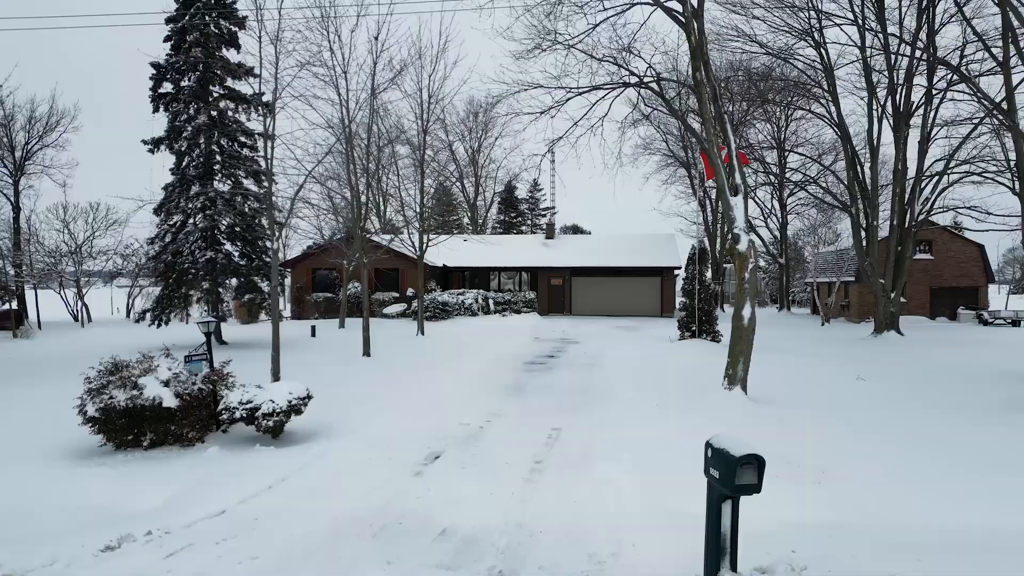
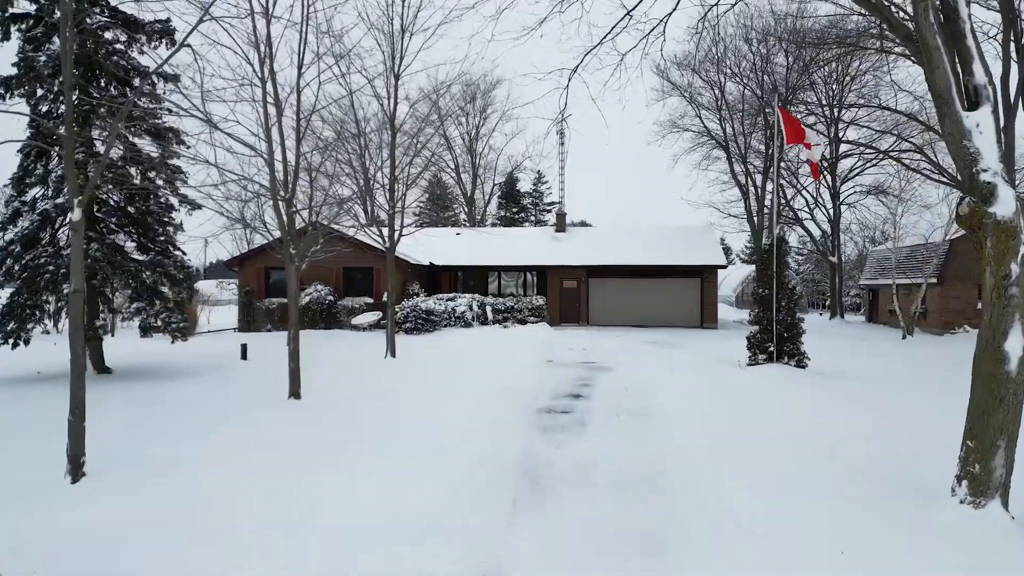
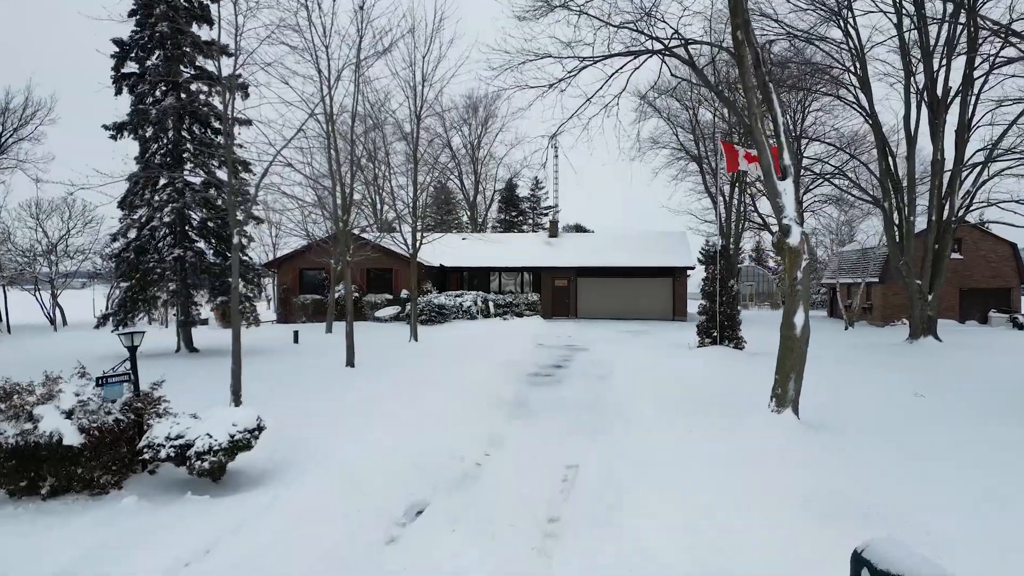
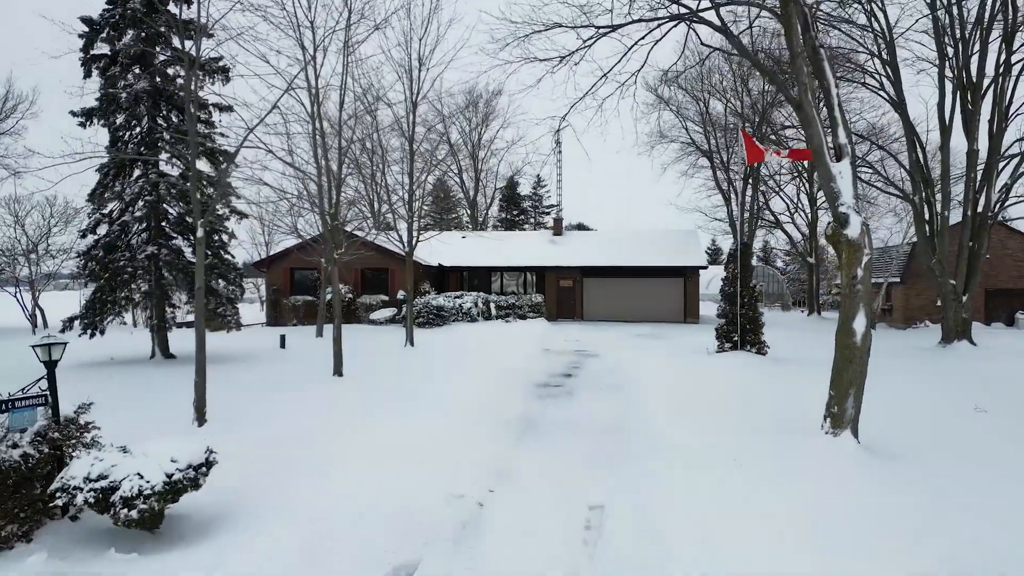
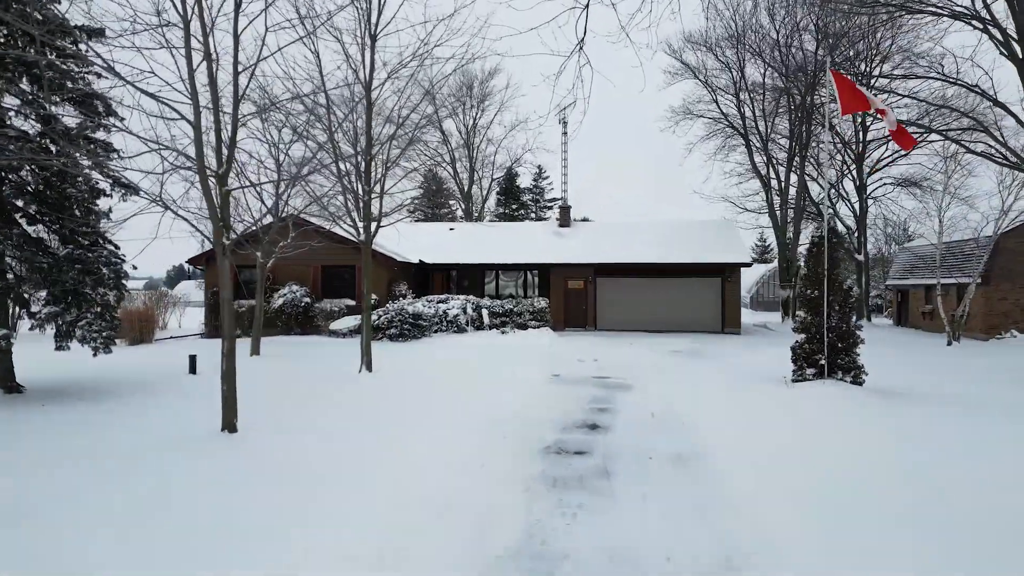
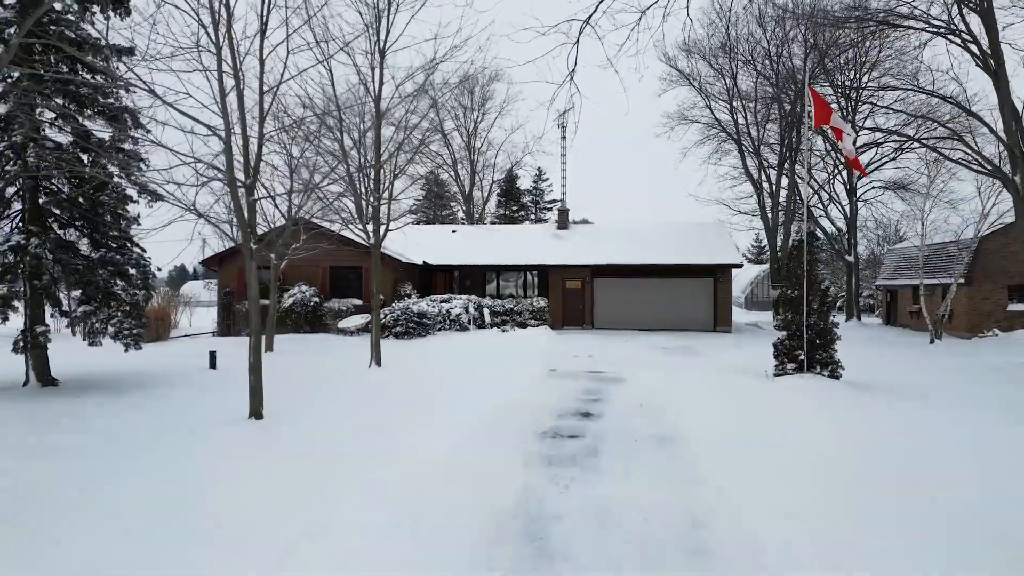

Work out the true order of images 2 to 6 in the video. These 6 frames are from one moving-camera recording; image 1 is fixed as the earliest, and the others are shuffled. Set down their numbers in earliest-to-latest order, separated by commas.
3, 4, 2, 6, 5
